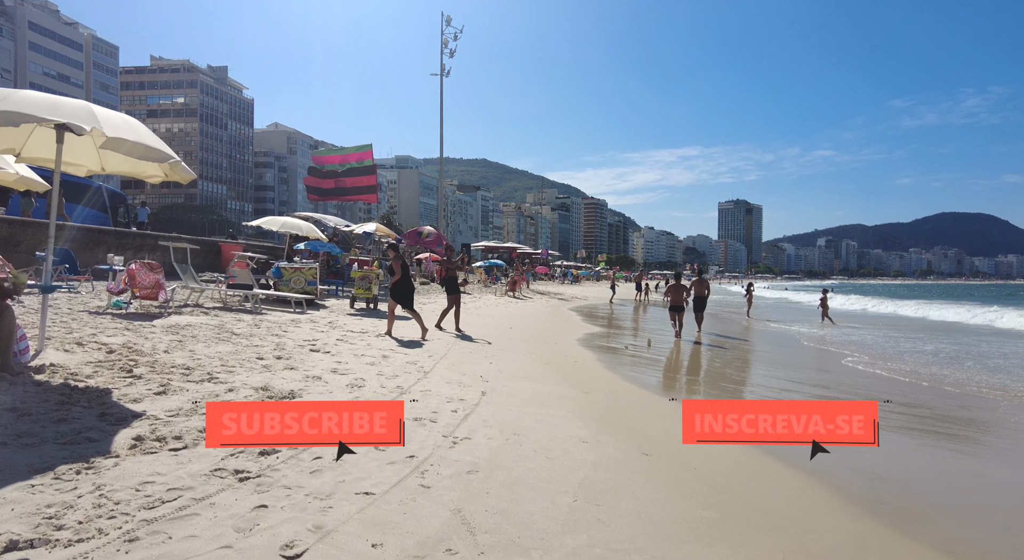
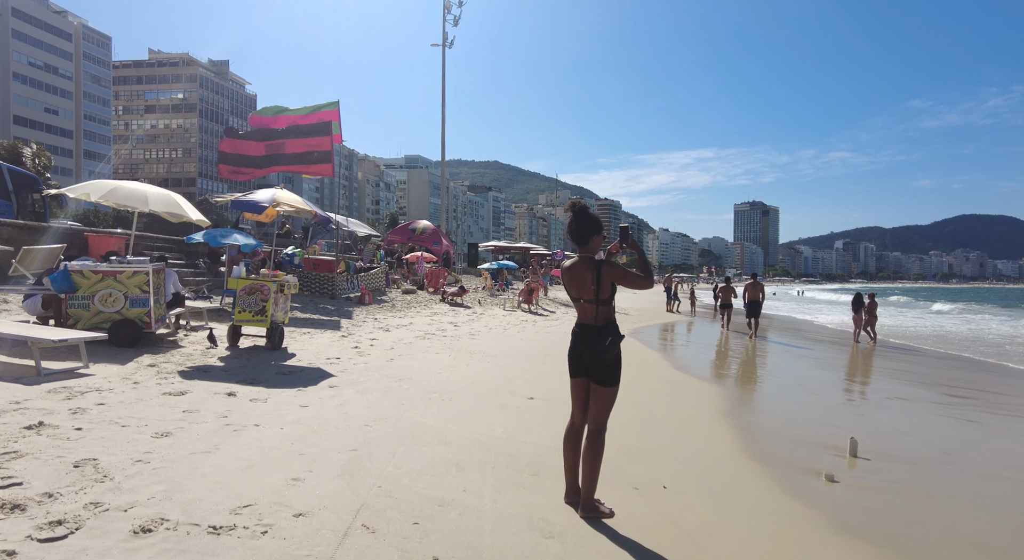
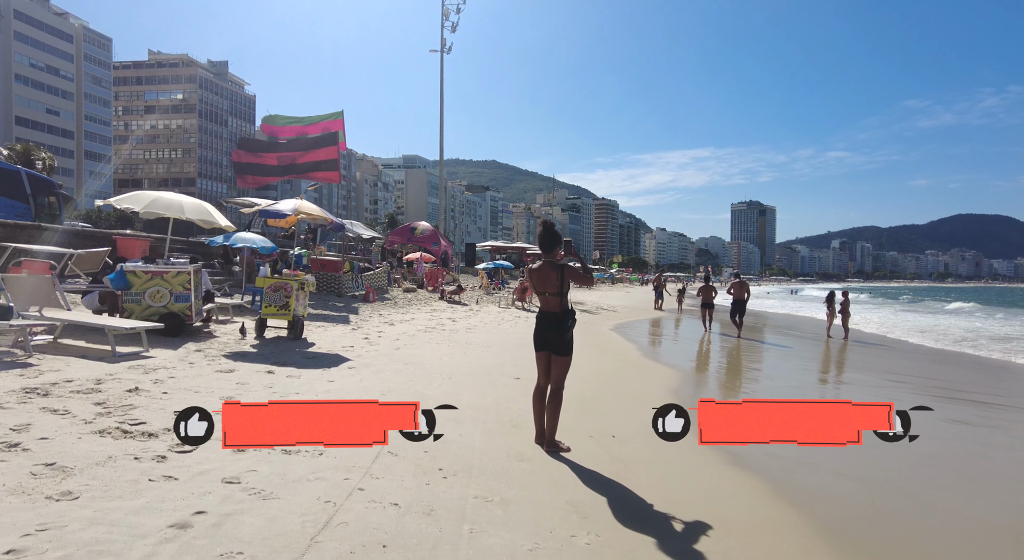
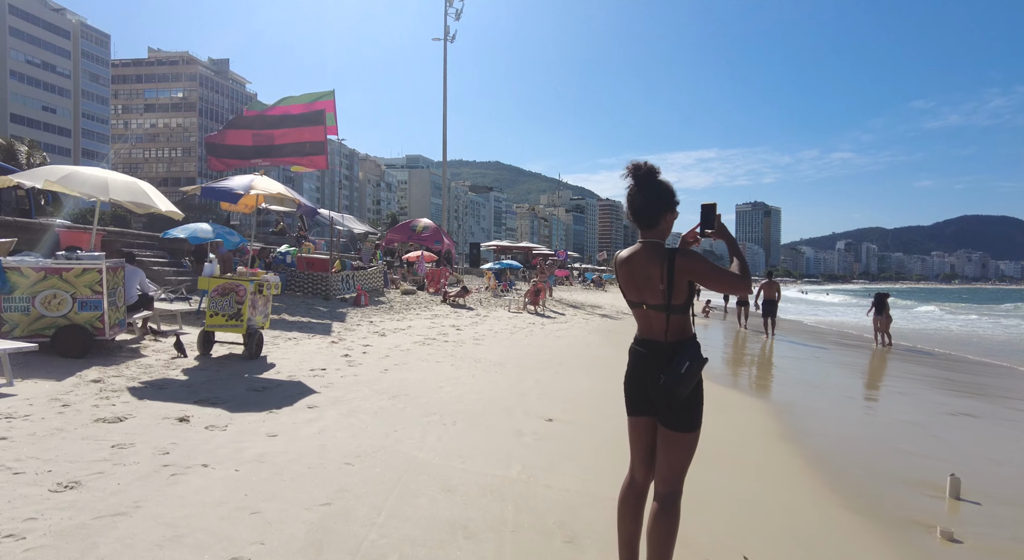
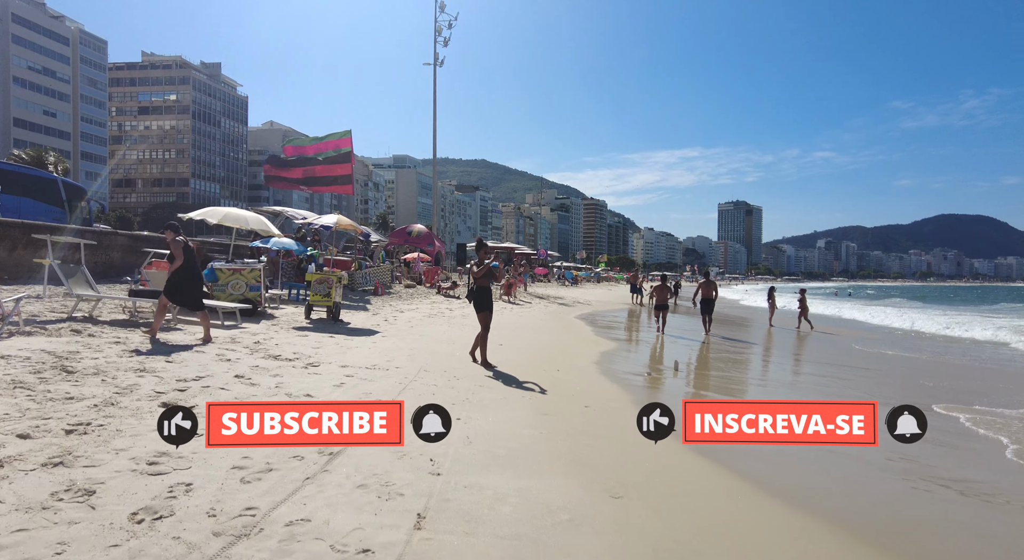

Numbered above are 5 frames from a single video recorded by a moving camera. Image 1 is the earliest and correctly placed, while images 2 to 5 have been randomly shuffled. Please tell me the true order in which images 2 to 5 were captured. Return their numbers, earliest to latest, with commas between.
5, 3, 2, 4
